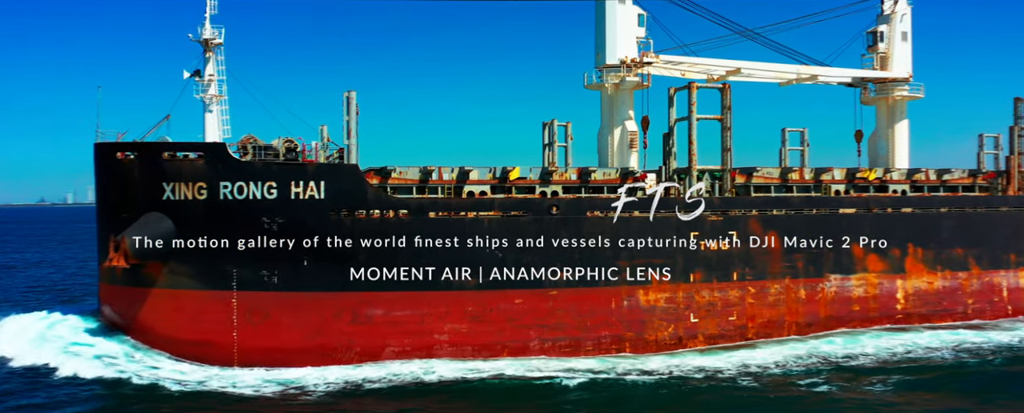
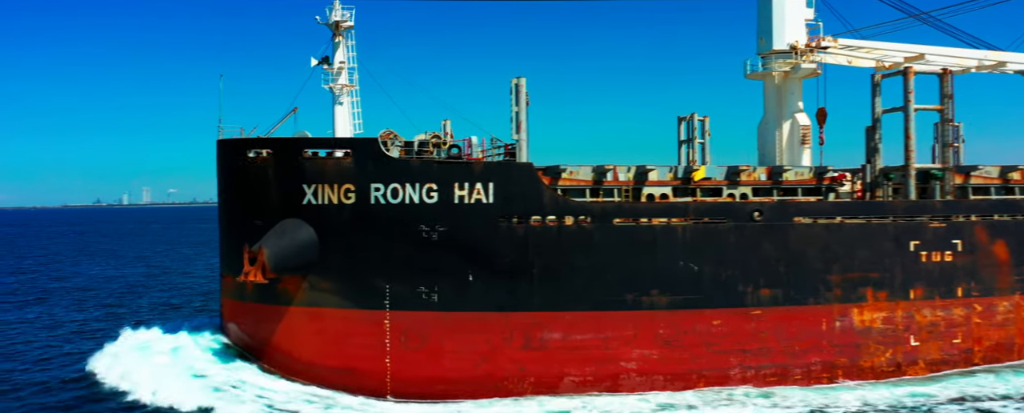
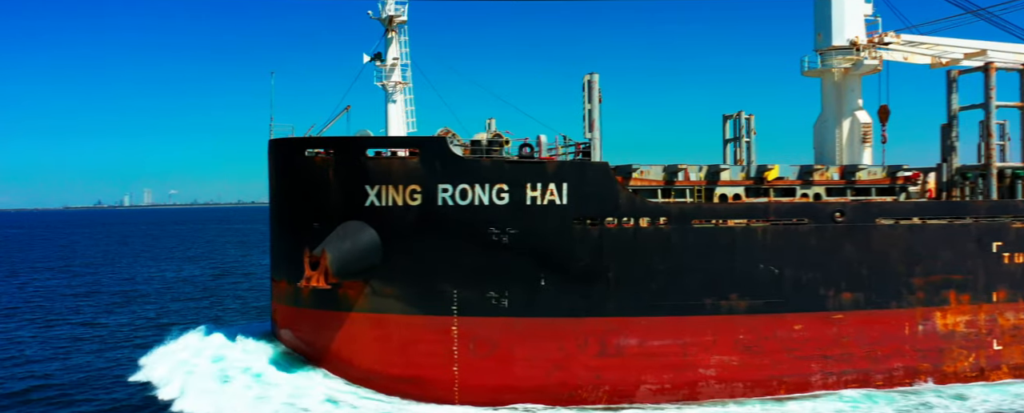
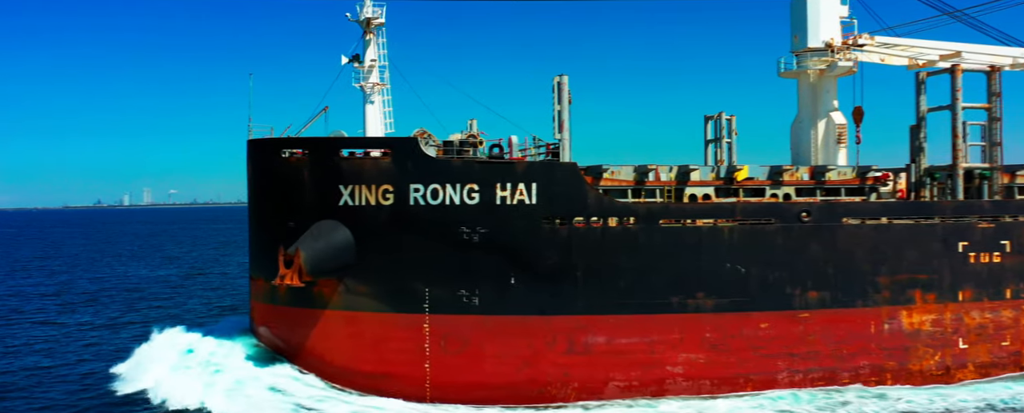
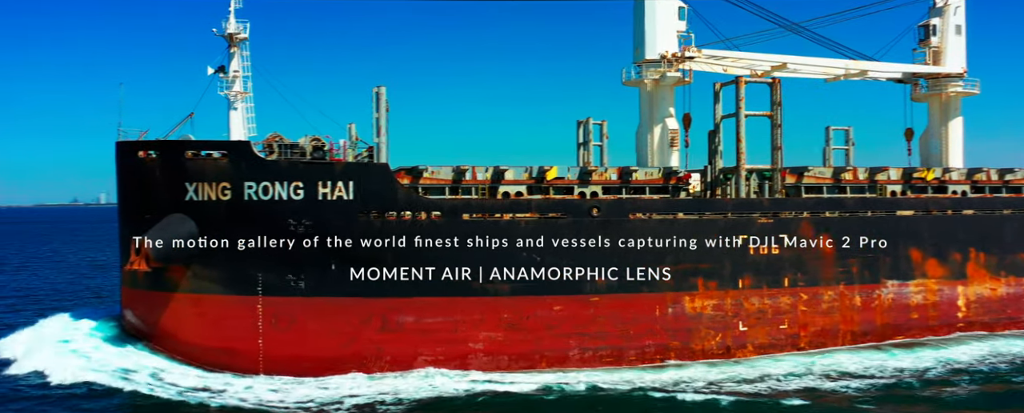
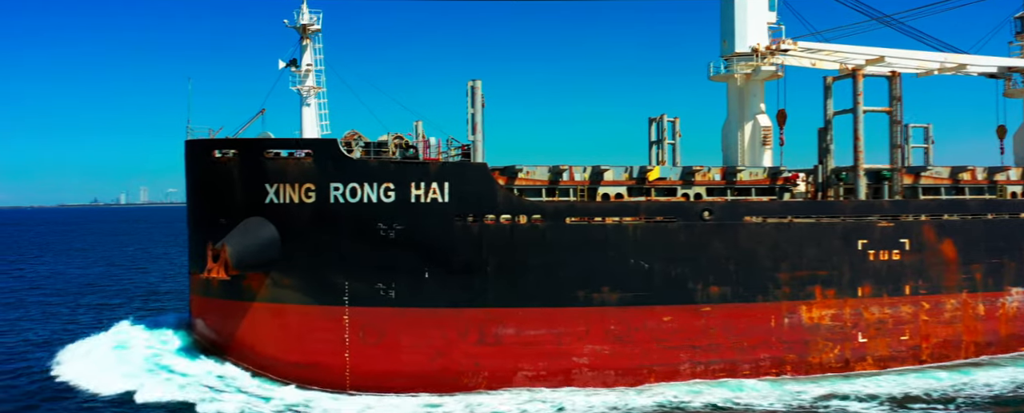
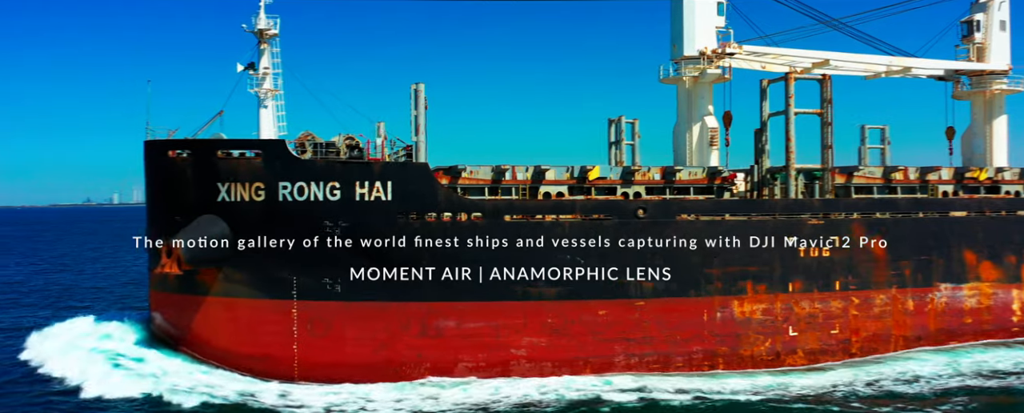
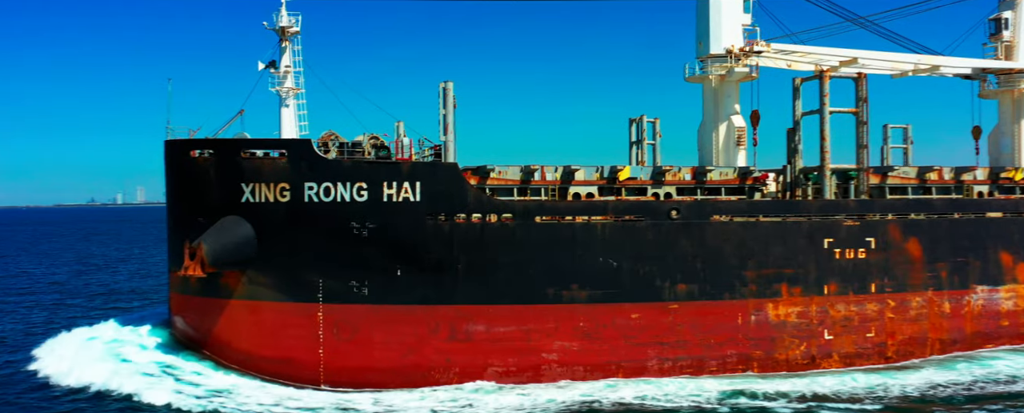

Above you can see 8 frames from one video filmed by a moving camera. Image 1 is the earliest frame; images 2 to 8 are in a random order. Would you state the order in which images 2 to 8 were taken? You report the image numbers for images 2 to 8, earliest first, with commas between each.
5, 7, 8, 6, 2, 4, 3
